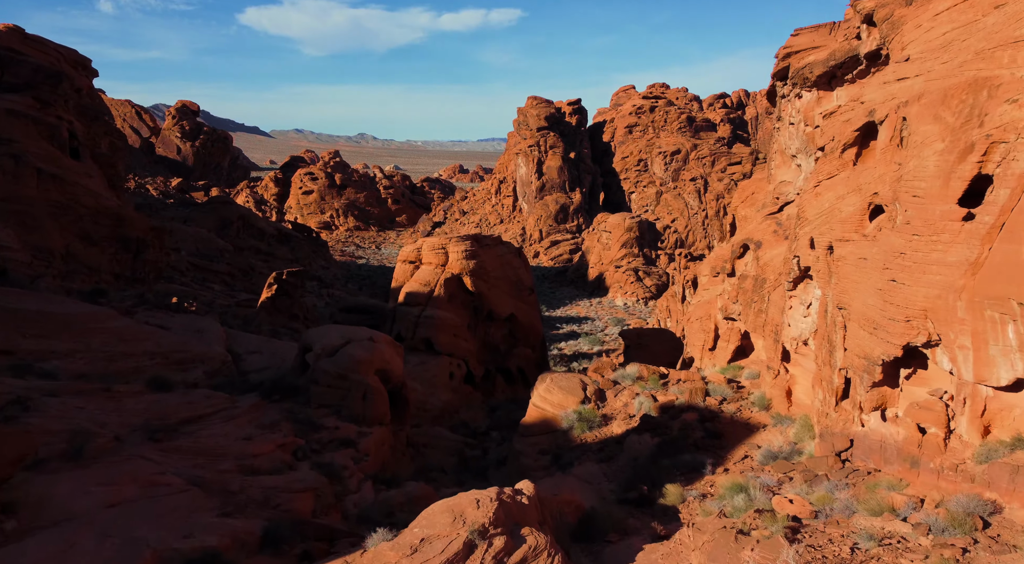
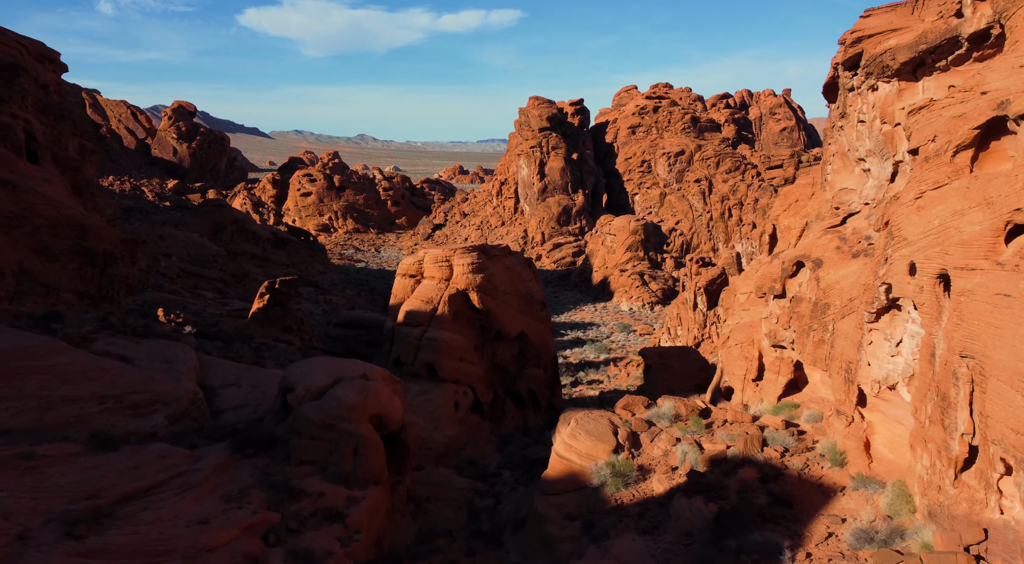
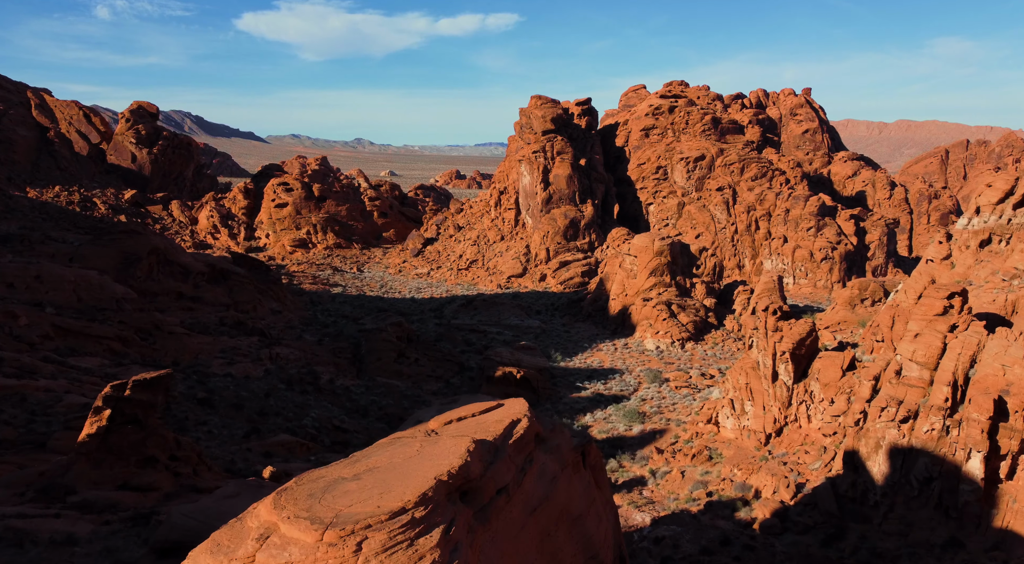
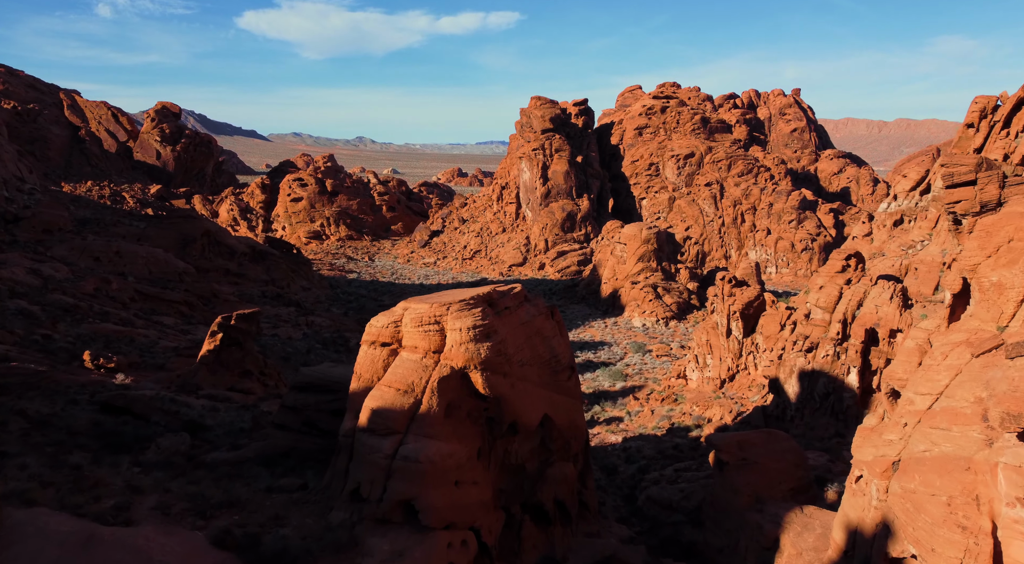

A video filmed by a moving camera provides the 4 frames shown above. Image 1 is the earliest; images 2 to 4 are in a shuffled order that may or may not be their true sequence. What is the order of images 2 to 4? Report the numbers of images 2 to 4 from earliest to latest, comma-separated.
2, 4, 3
